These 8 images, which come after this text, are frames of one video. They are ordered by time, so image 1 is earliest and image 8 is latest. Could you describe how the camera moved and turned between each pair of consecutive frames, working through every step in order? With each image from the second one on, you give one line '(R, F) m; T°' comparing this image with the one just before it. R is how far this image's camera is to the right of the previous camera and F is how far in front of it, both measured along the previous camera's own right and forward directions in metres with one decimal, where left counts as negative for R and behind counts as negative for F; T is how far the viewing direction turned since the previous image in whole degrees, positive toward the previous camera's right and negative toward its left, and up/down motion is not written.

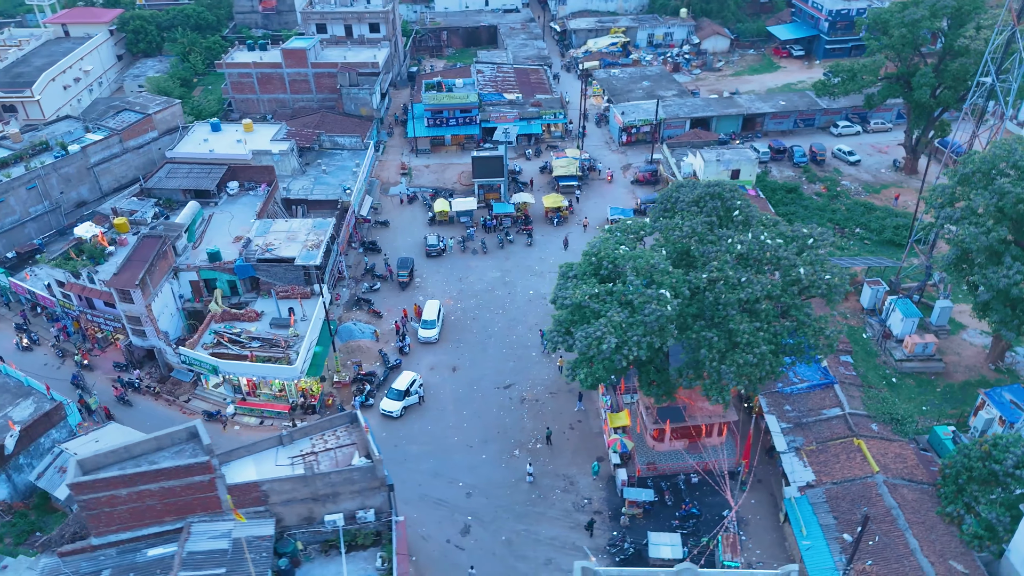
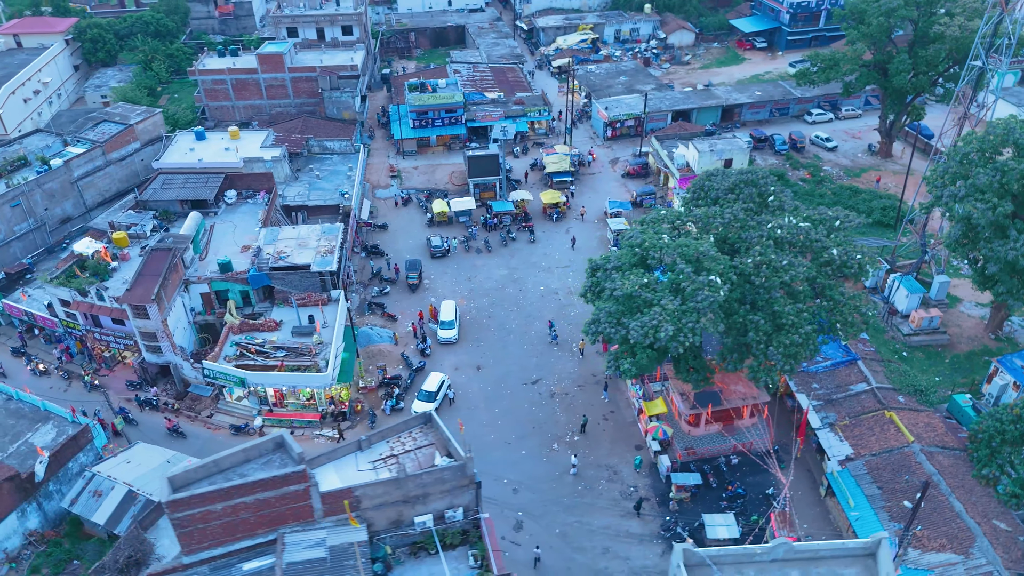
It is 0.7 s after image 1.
(-4.3, 0.0) m; +4°
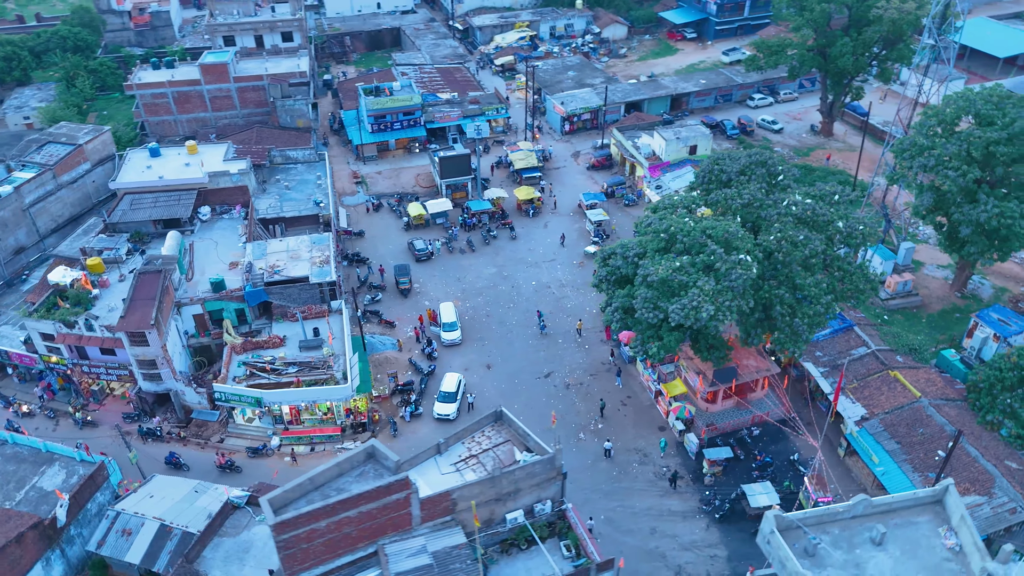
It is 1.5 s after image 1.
(-5.1, +0.1) m; +7°
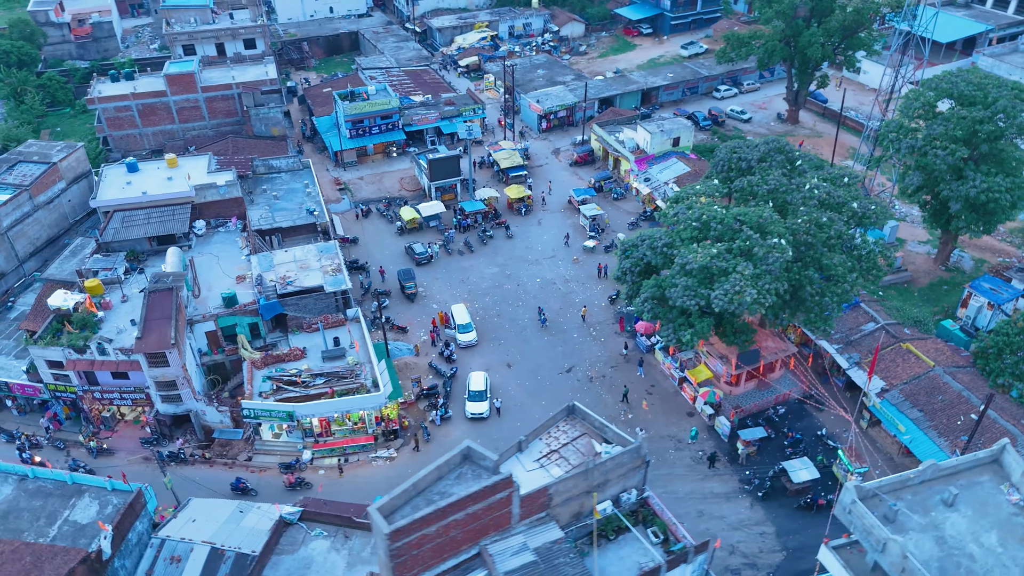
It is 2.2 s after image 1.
(-4.5, +0.1) m; +5°
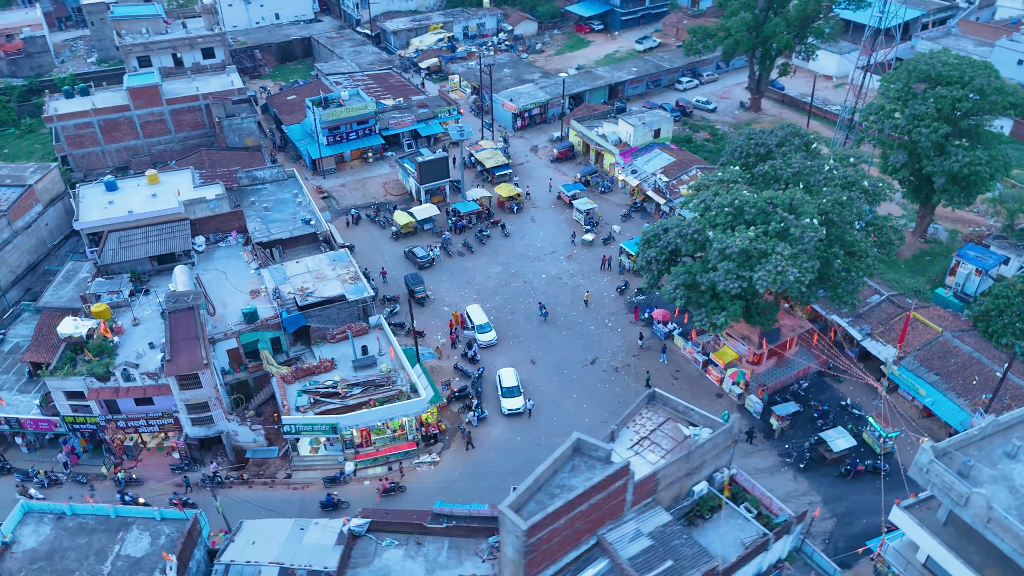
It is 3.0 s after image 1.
(-5.2, +0.1) m; +5°
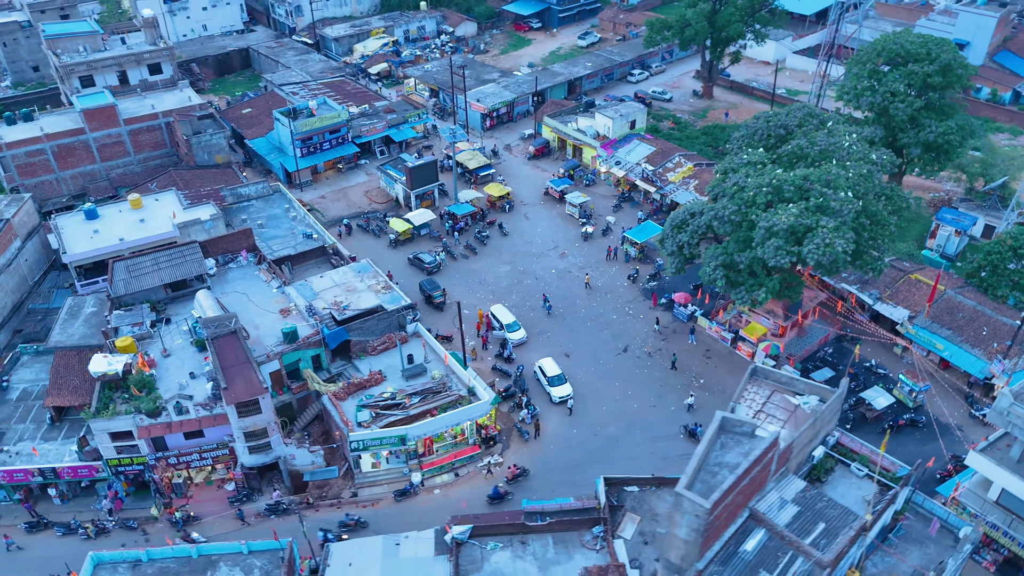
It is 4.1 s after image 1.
(-7.1, +0.2) m; +7°
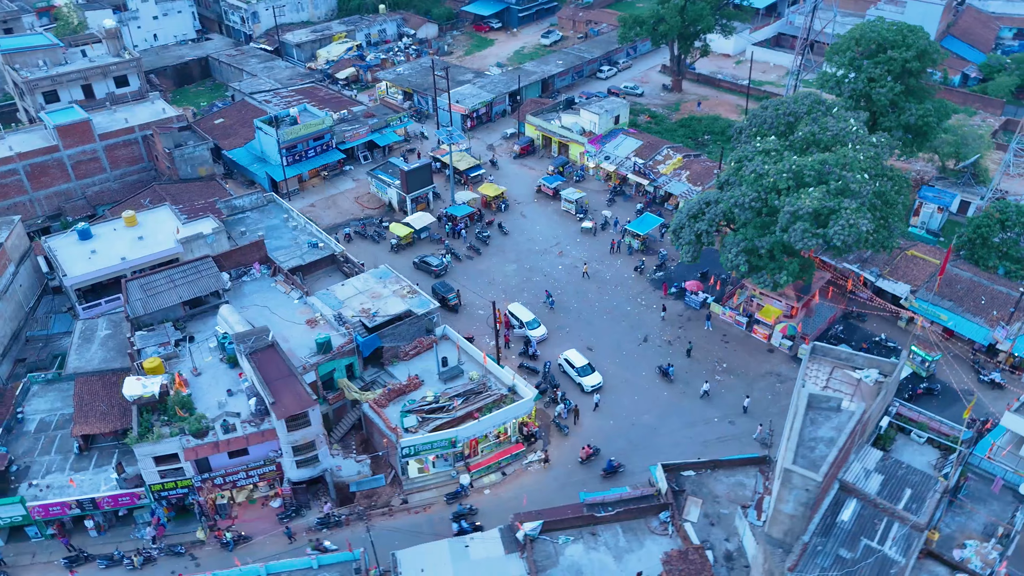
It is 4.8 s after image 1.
(-4.8, 0.0) m; +5°
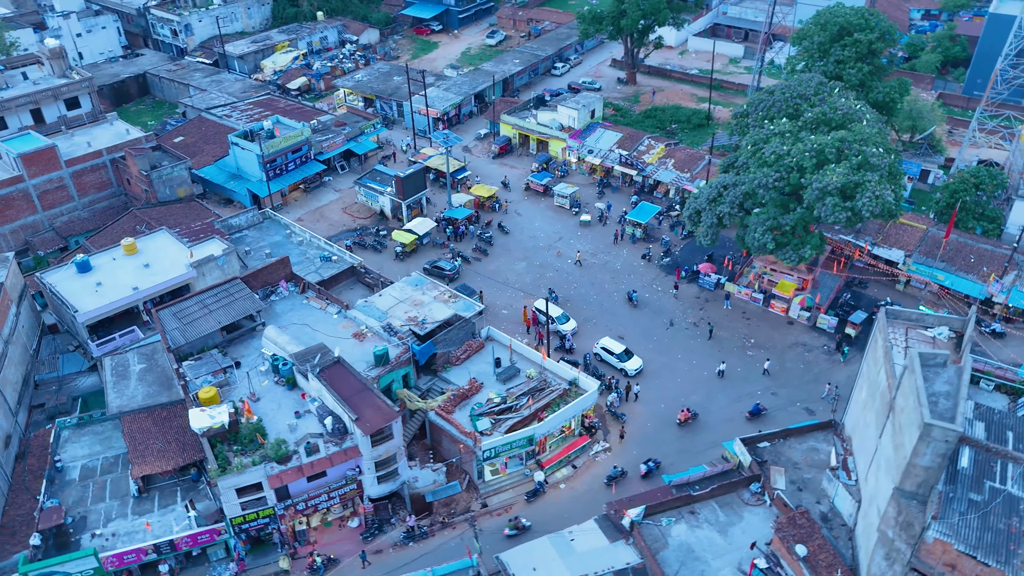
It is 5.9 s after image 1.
(-7.2, +0.3) m; +7°
